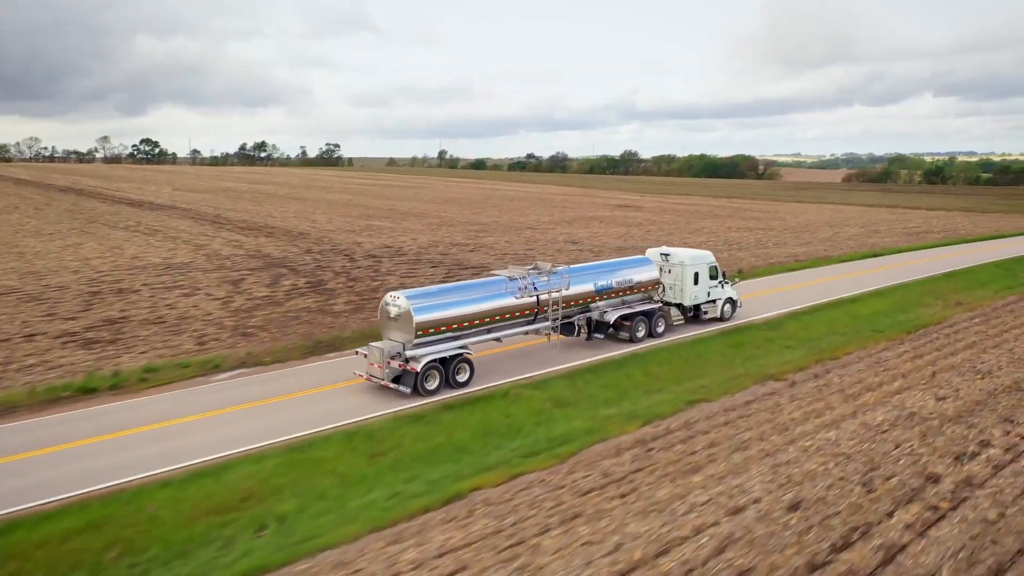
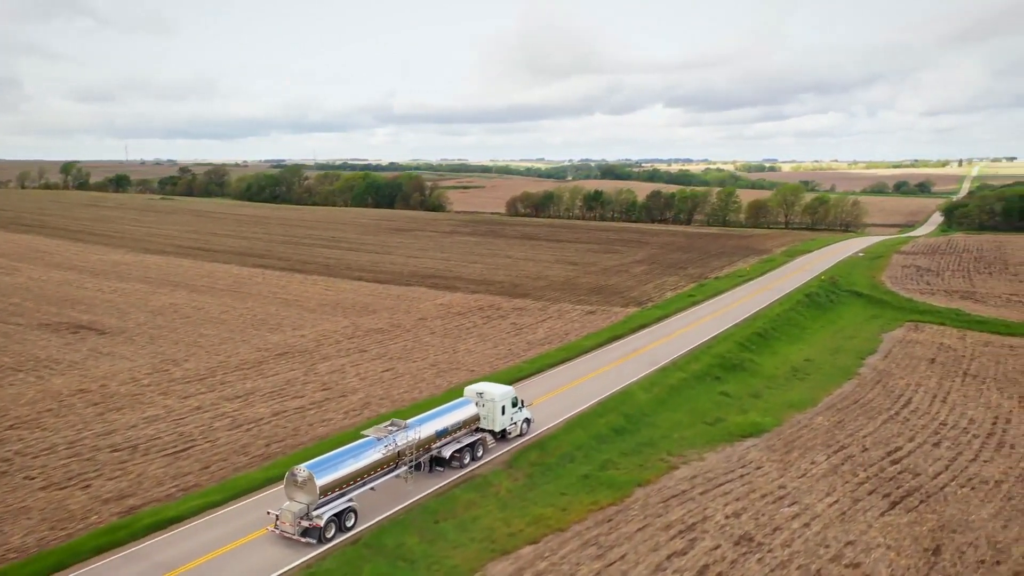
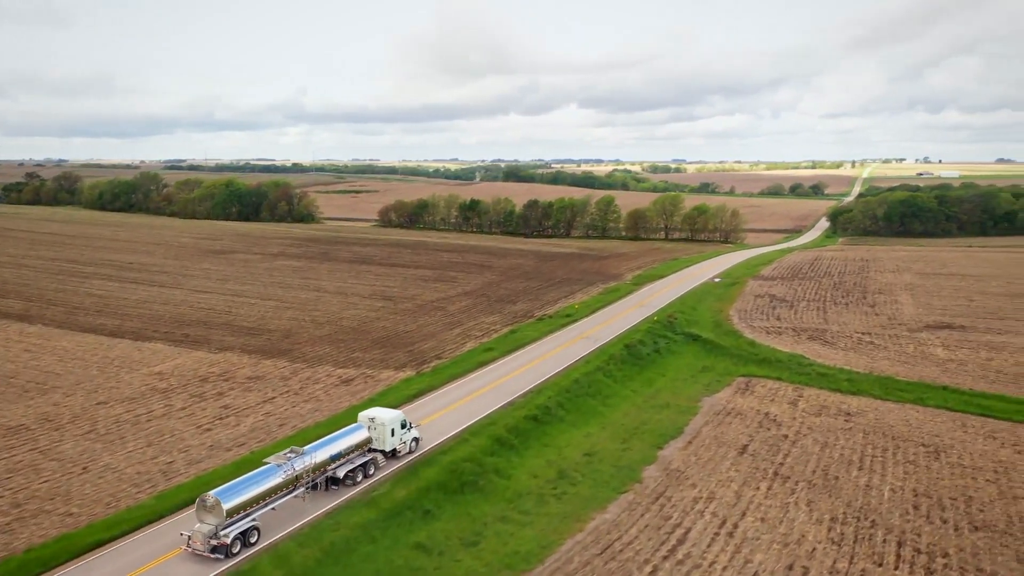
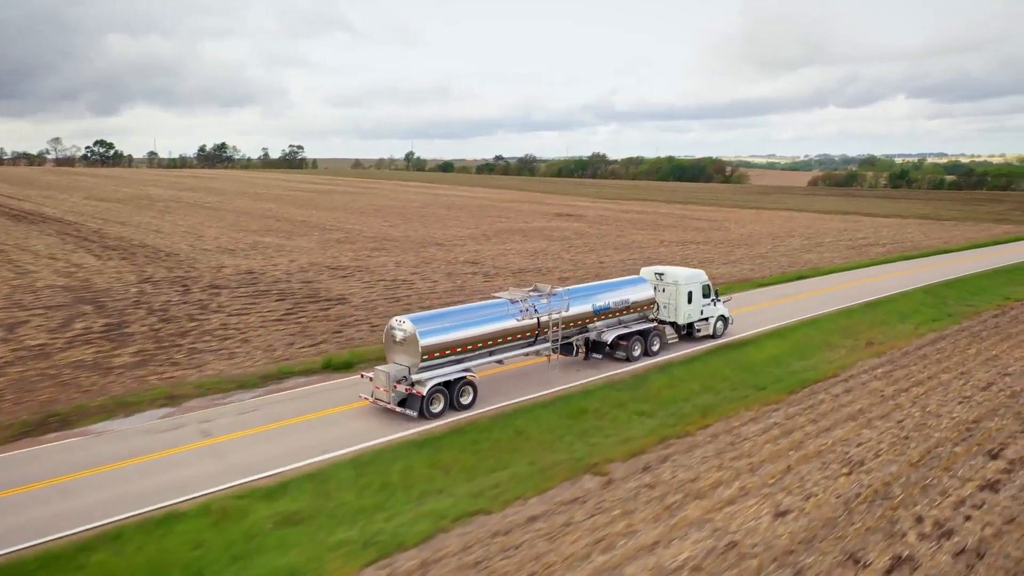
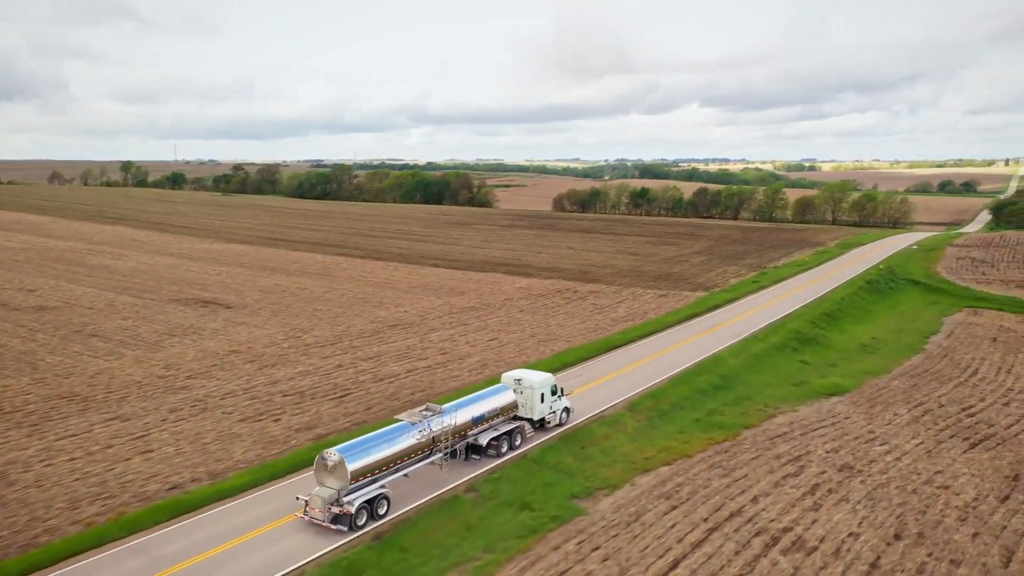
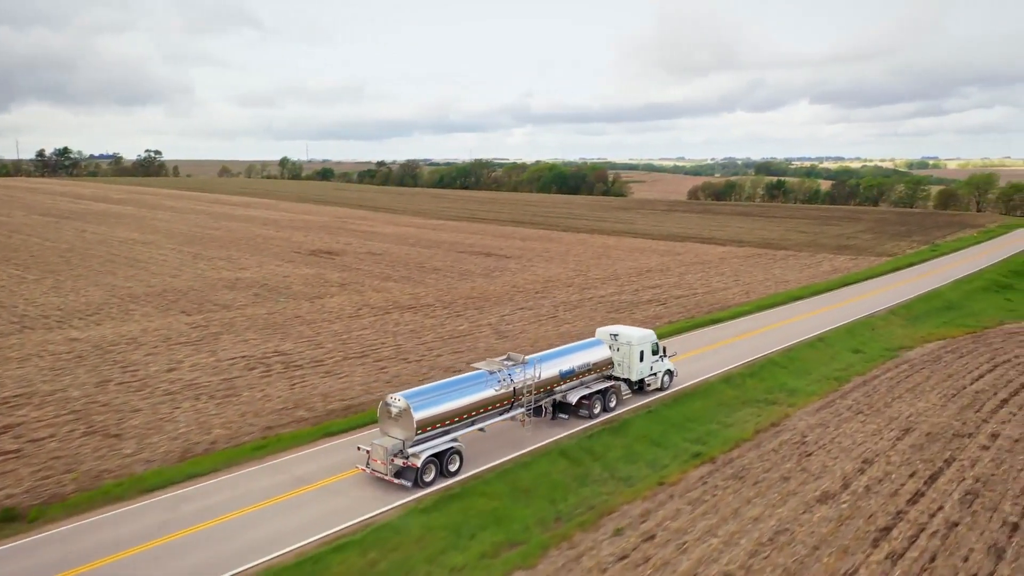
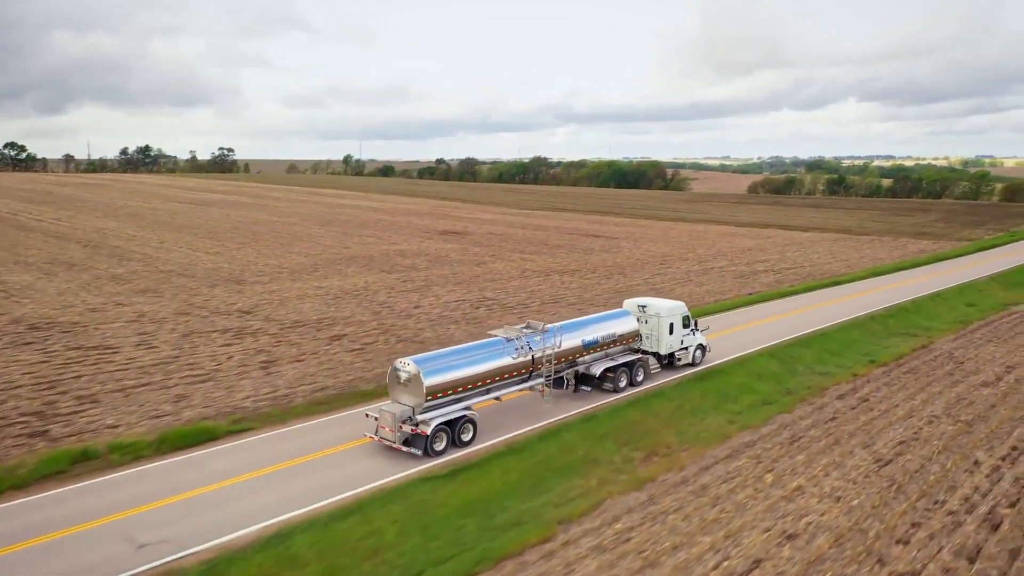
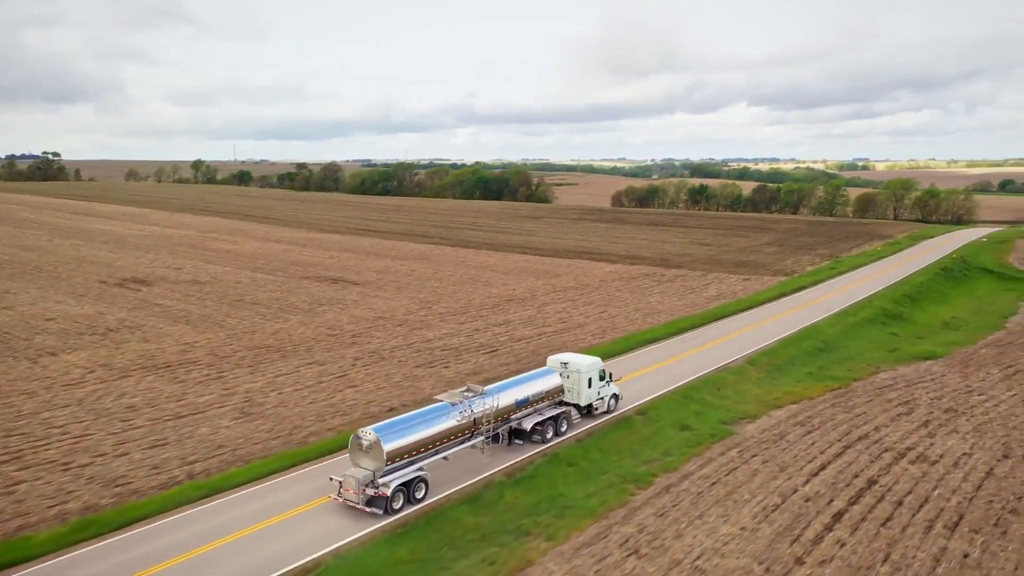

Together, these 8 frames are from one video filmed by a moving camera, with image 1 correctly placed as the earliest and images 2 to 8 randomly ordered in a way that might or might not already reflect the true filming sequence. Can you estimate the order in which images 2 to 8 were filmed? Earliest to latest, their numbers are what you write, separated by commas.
4, 7, 6, 8, 5, 2, 3
